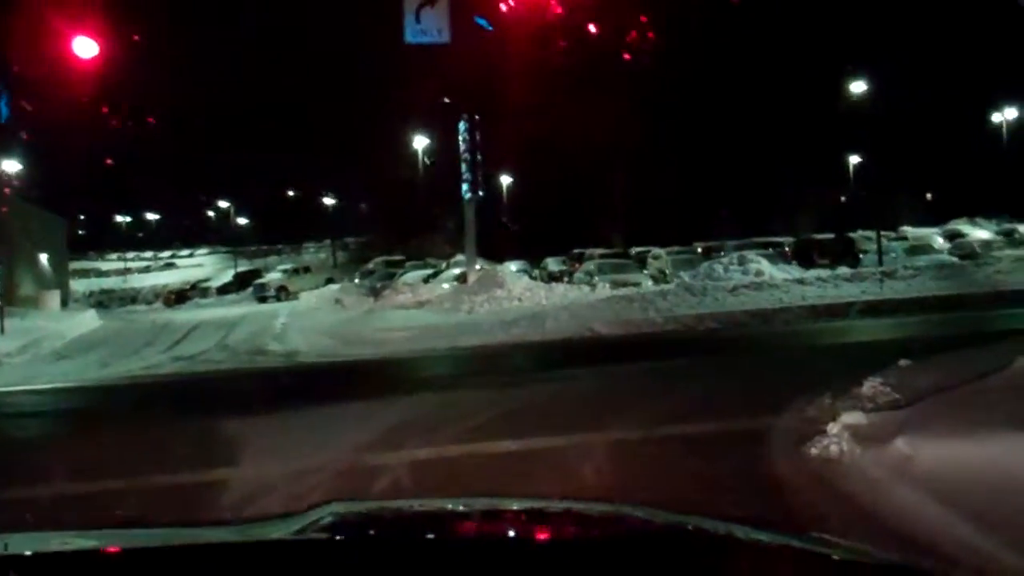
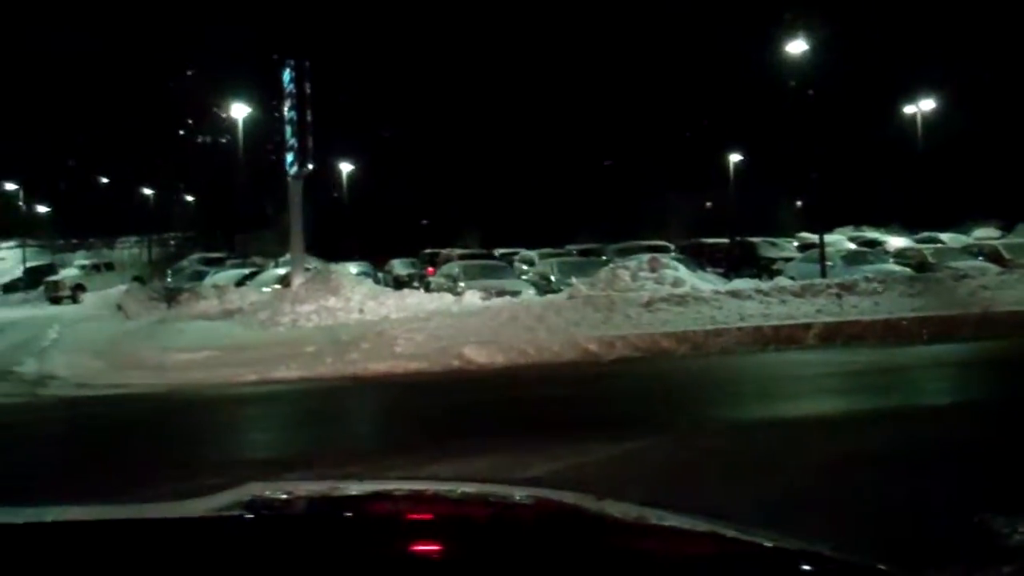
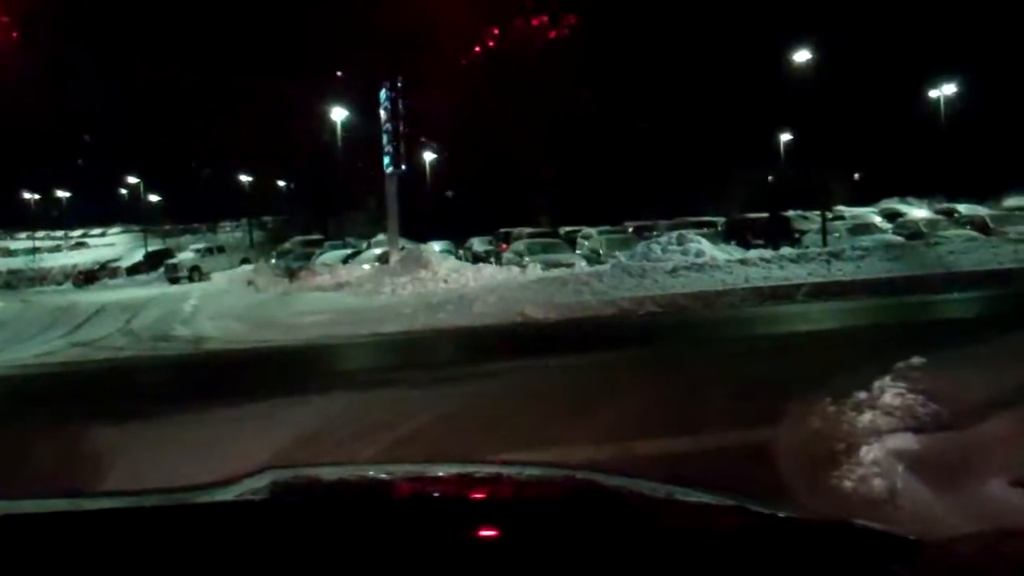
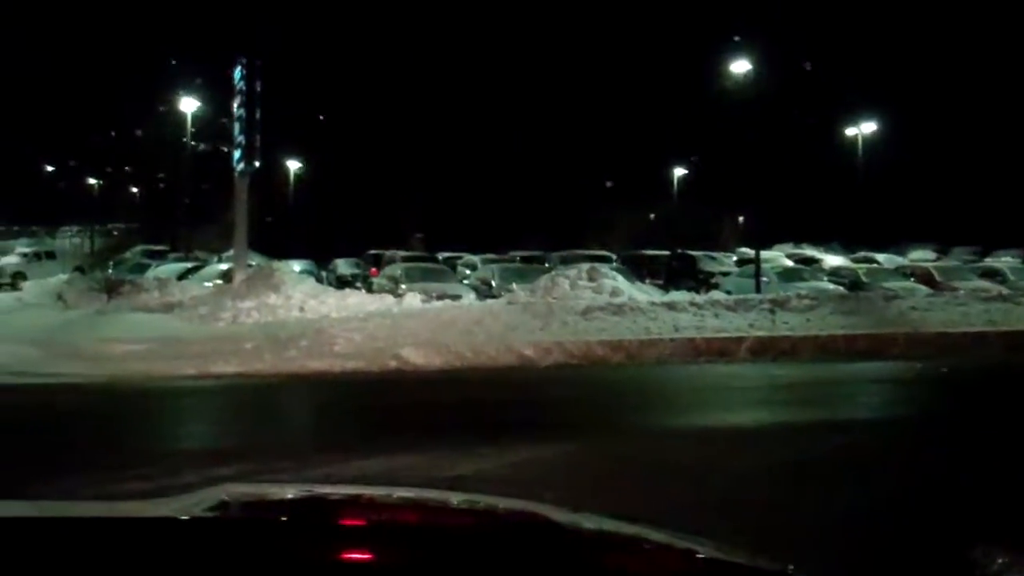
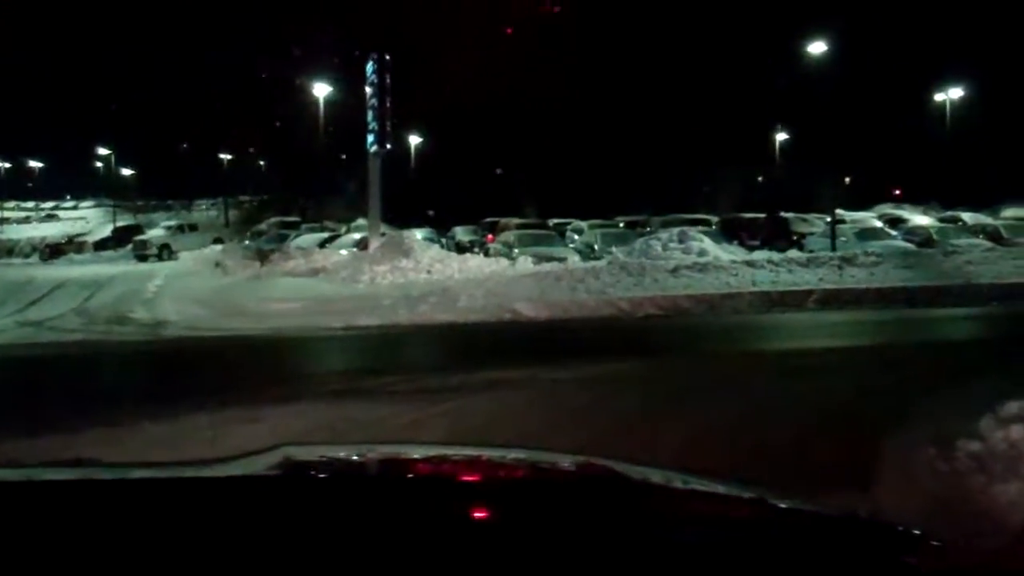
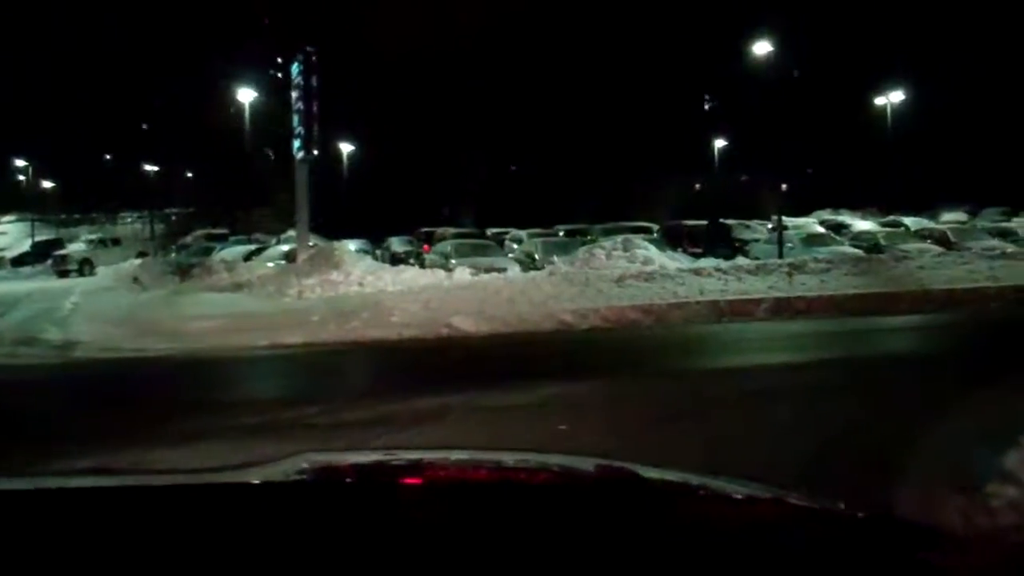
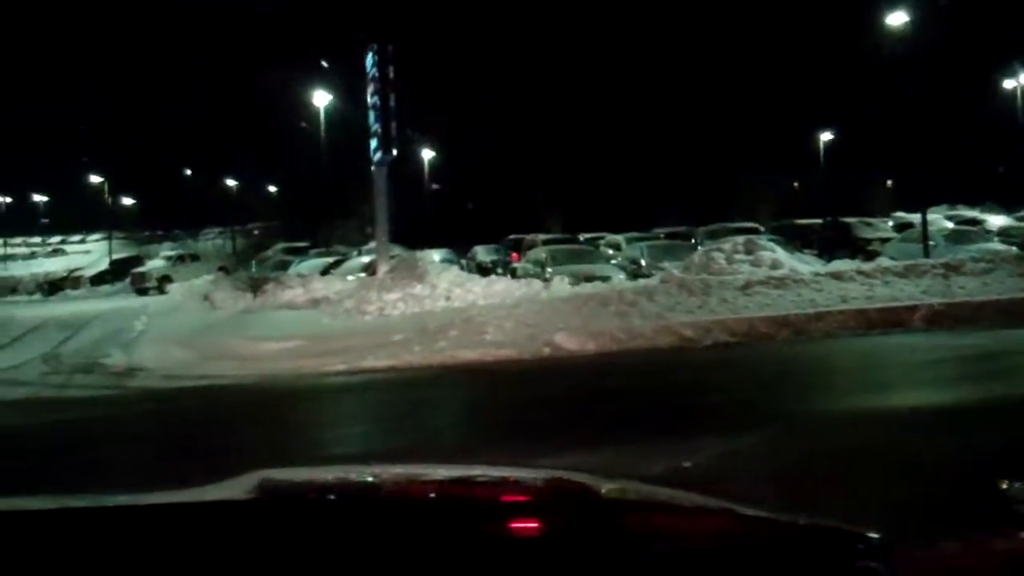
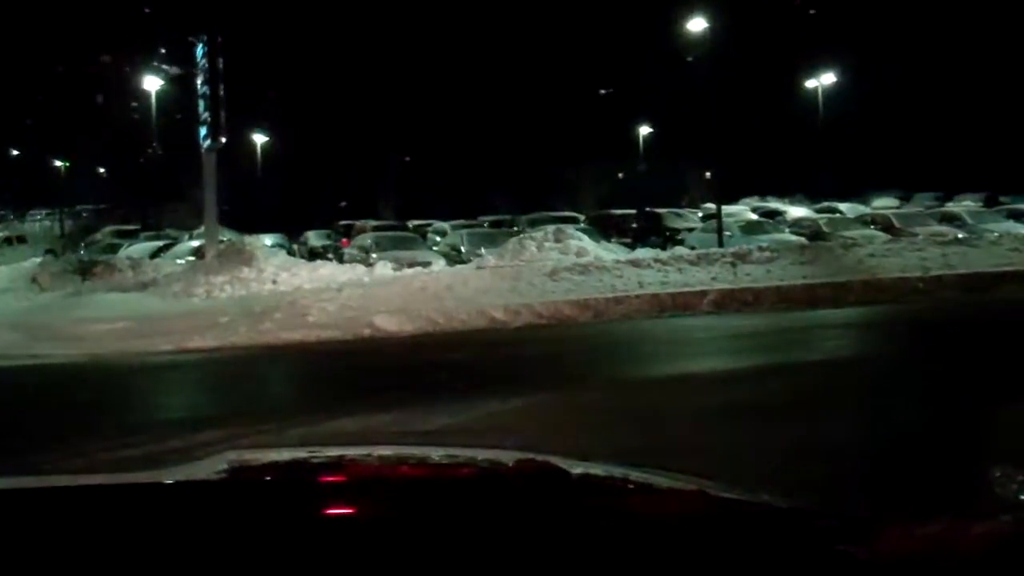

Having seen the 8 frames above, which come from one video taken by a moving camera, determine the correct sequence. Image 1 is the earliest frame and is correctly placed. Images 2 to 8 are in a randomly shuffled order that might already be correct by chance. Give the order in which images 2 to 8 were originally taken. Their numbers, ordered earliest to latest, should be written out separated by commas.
3, 5, 6, 8, 4, 2, 7
